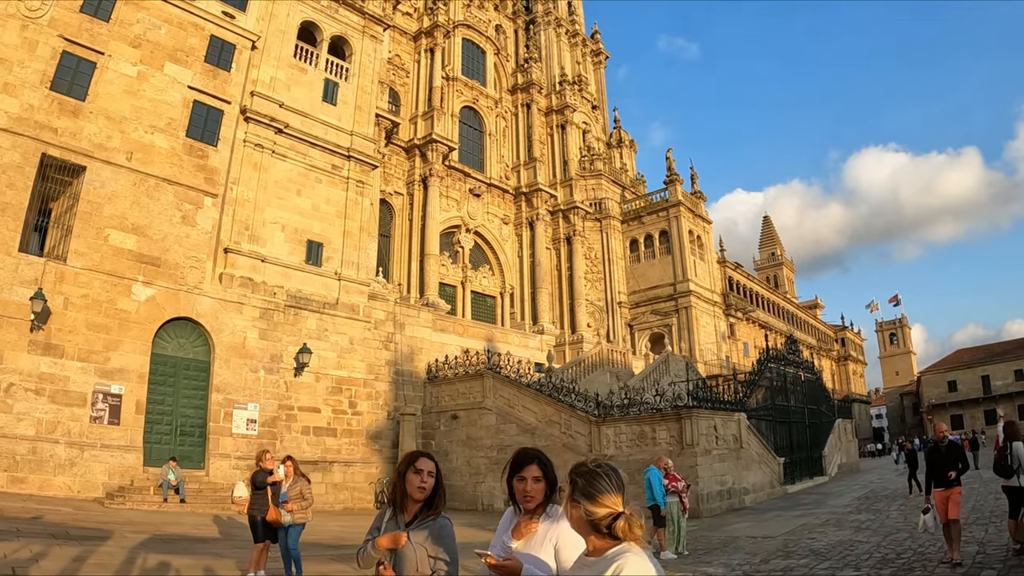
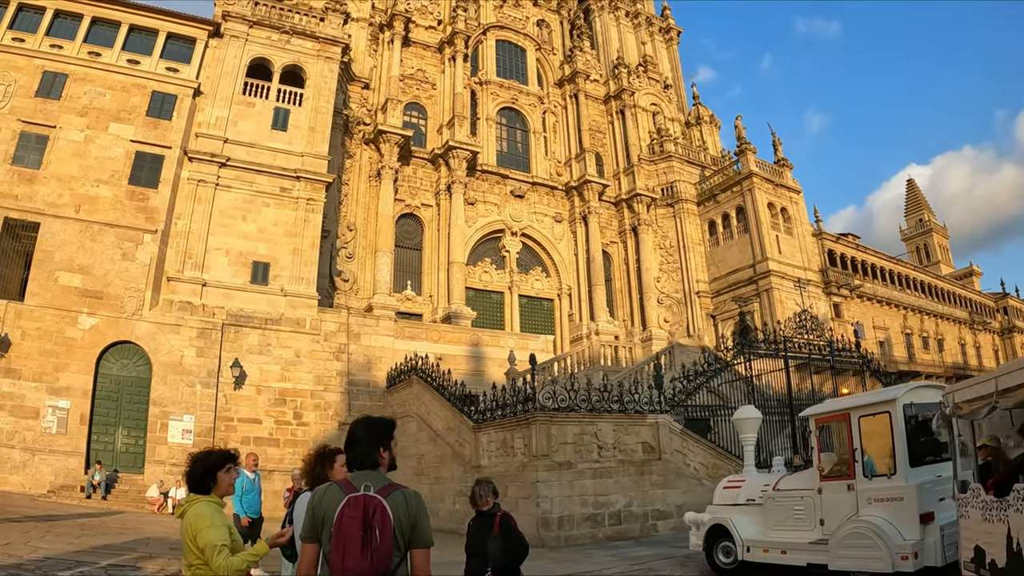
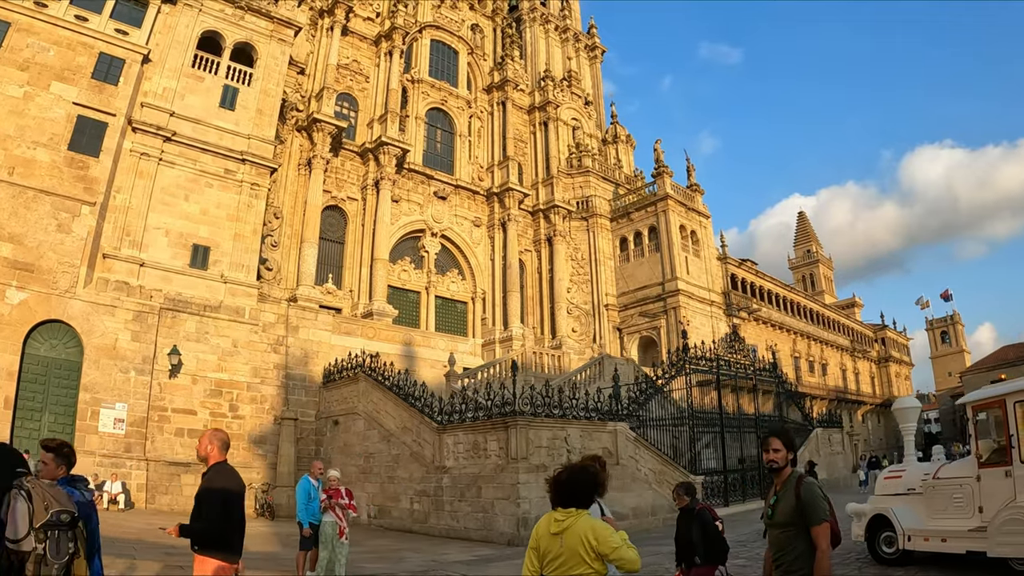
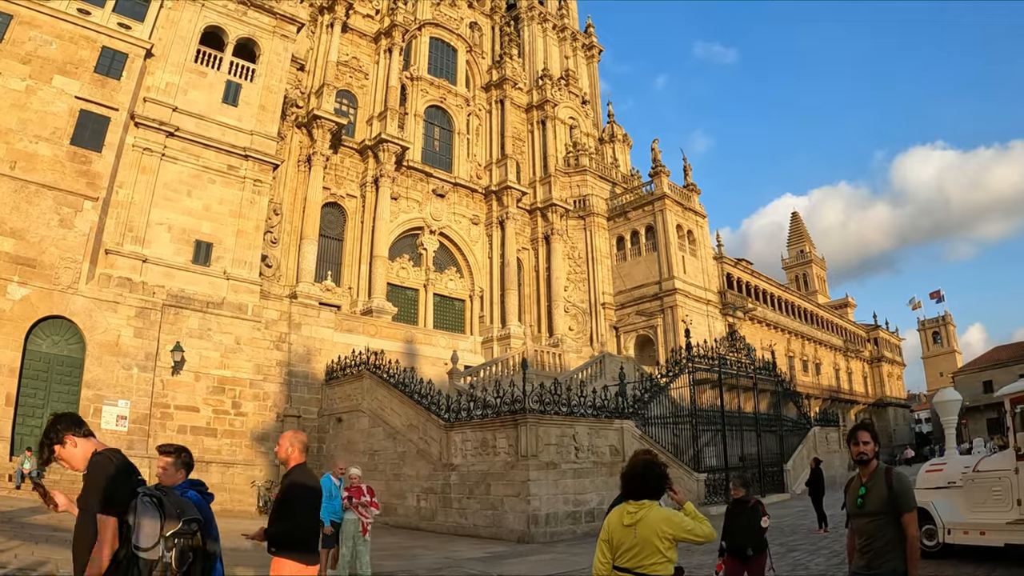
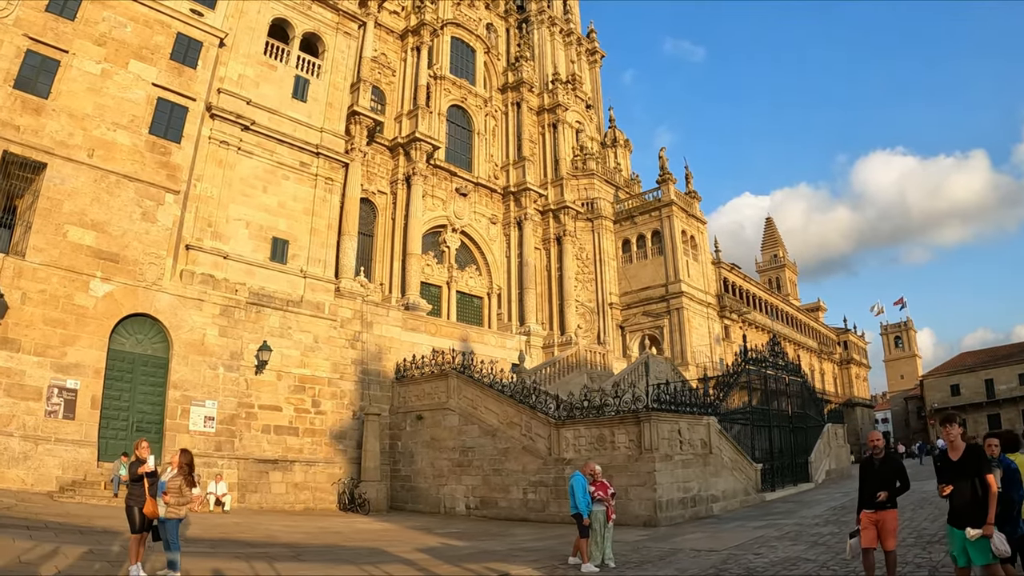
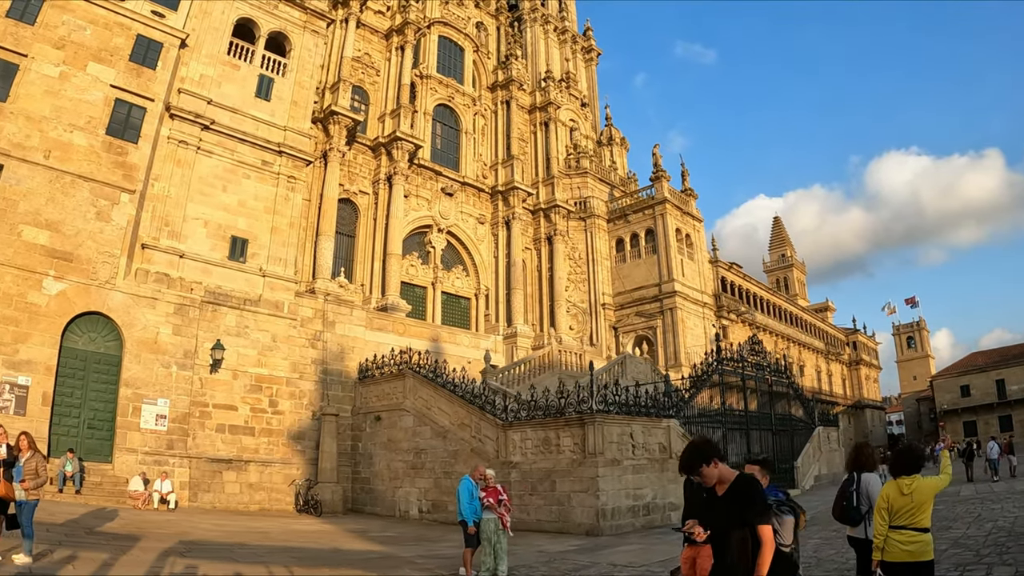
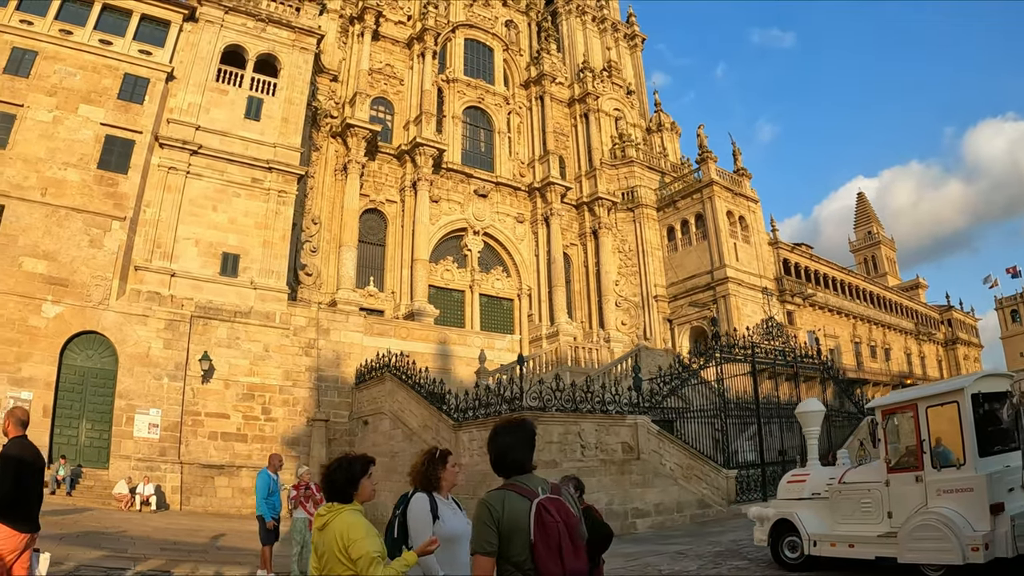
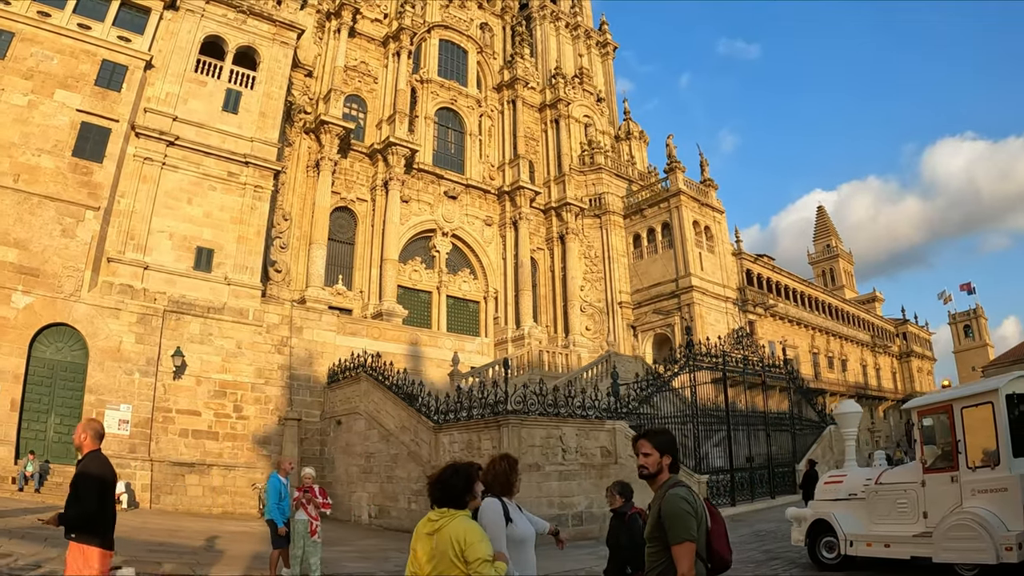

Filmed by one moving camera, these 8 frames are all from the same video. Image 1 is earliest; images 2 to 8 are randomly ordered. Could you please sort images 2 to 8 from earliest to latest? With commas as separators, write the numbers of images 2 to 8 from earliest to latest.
5, 6, 4, 3, 8, 7, 2
